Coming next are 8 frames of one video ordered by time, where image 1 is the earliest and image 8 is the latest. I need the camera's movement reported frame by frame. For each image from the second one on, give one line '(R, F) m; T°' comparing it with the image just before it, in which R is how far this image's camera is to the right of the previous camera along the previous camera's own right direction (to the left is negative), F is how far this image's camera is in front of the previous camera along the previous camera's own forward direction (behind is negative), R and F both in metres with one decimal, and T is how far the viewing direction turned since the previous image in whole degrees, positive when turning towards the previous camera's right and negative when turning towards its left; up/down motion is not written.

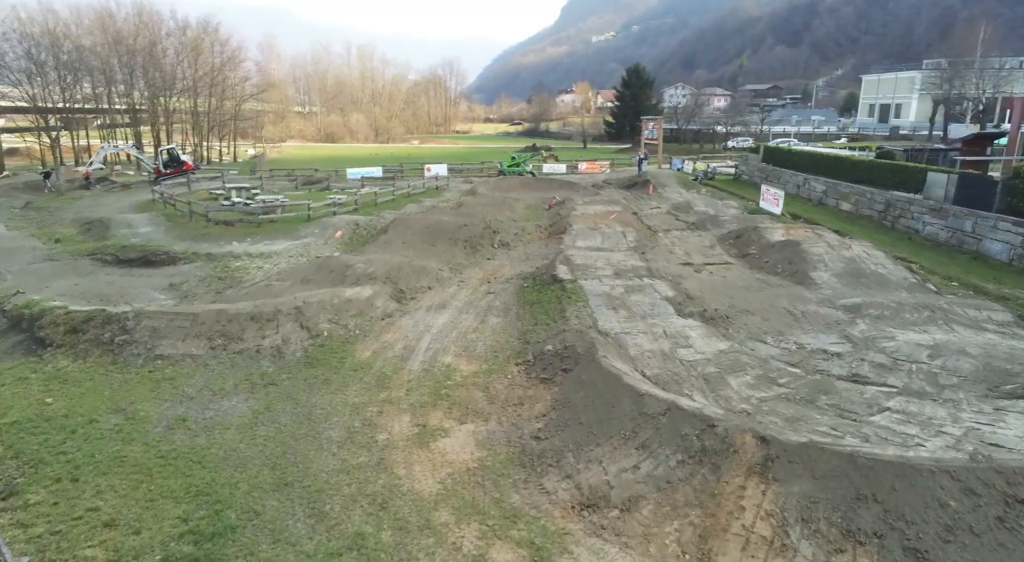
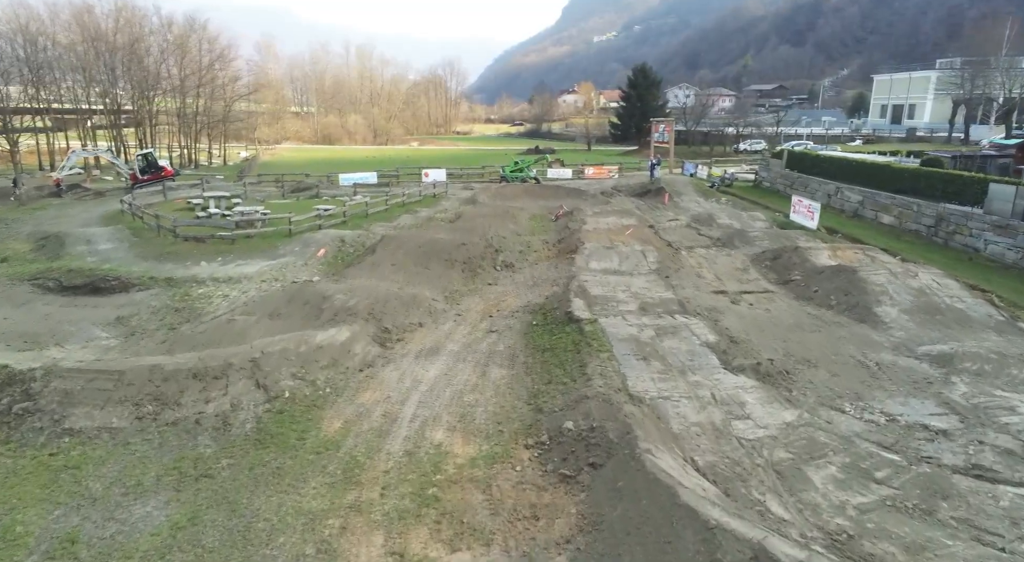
(-0.1, +2.7) m; 0°
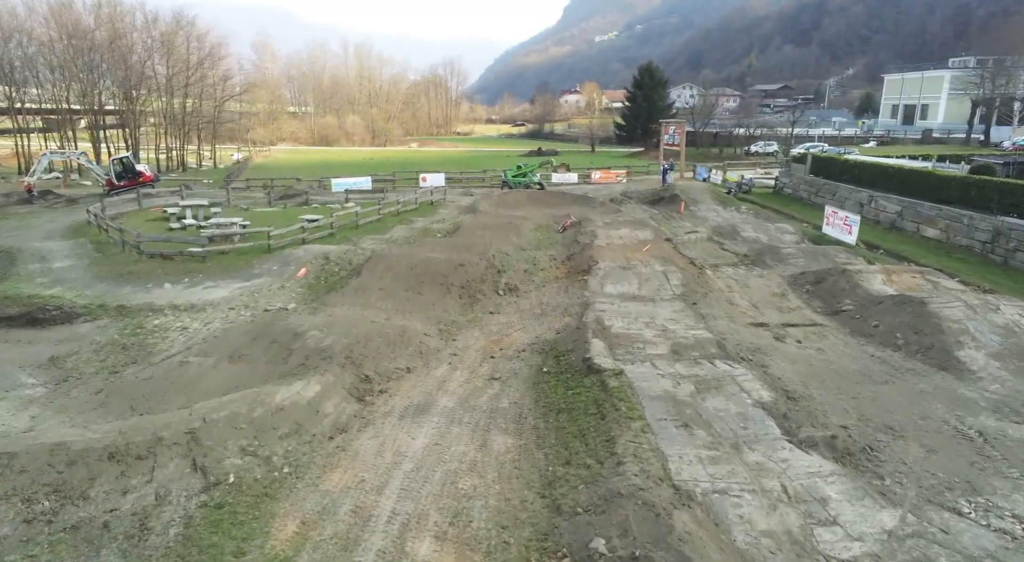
(-0.1, +2.4) m; 0°
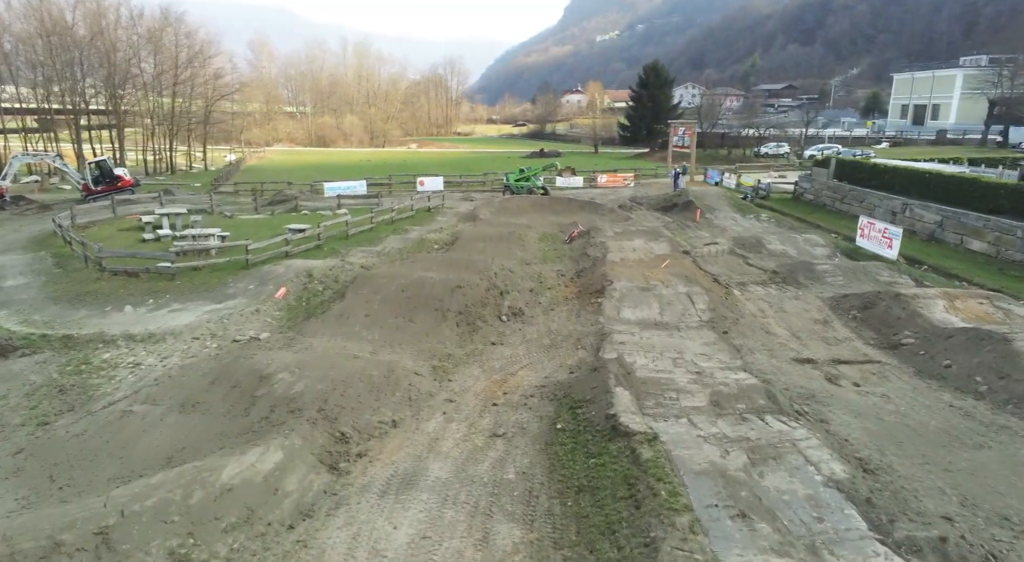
(-0.1, +2.1) m; 0°
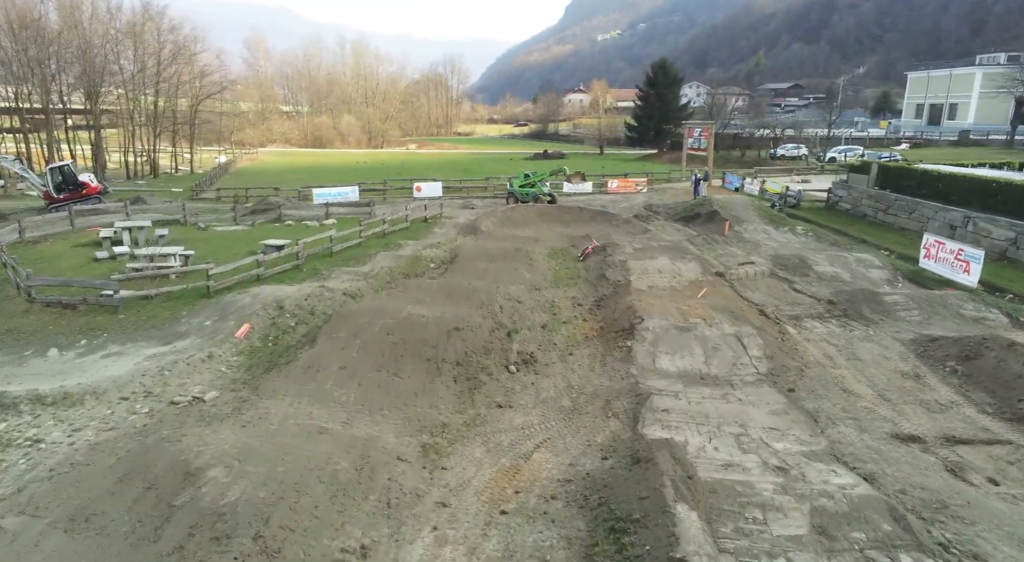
(-0.2, +2.9) m; 0°
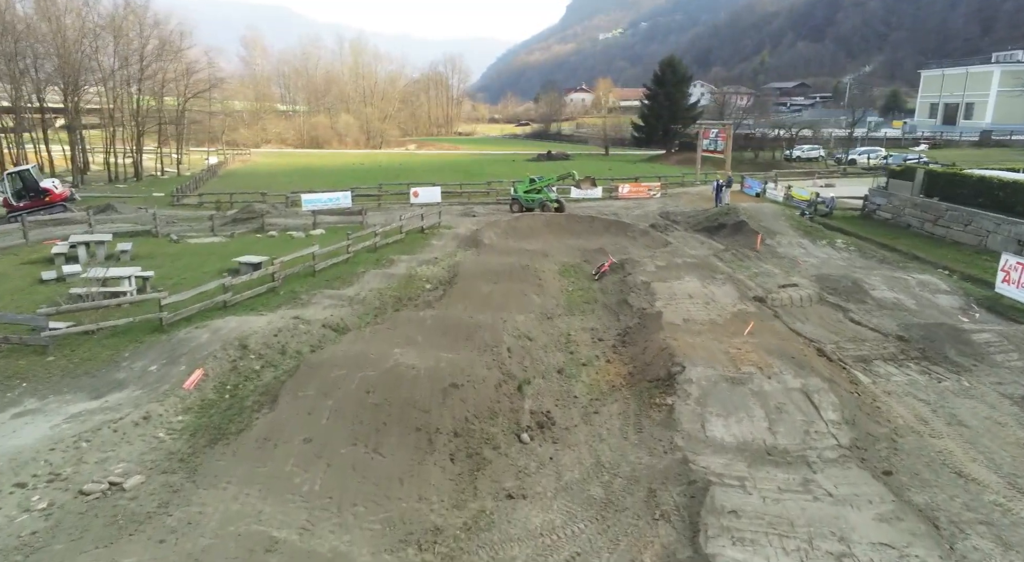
(-0.2, +2.6) m; 0°
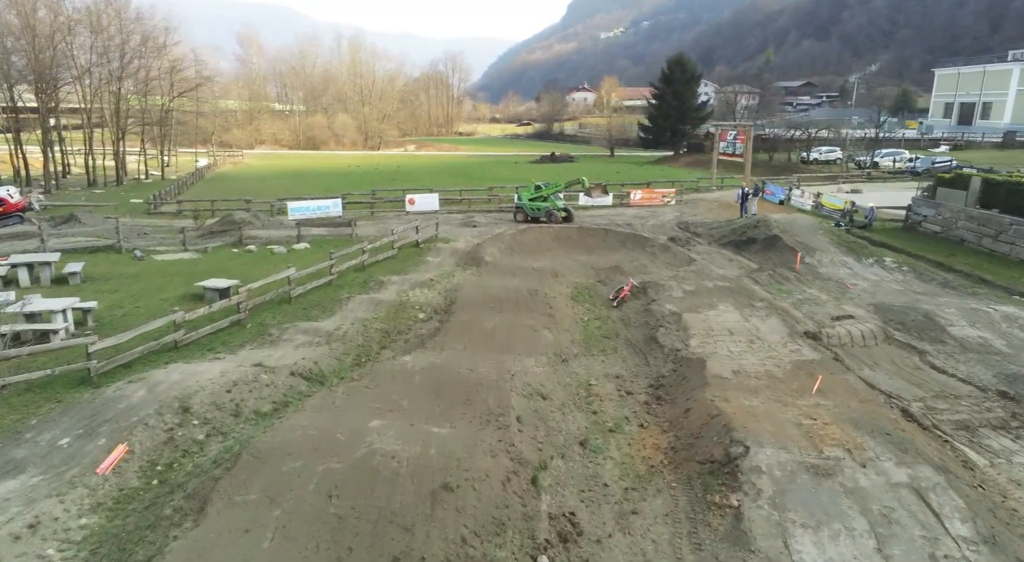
(-0.2, +2.6) m; 0°
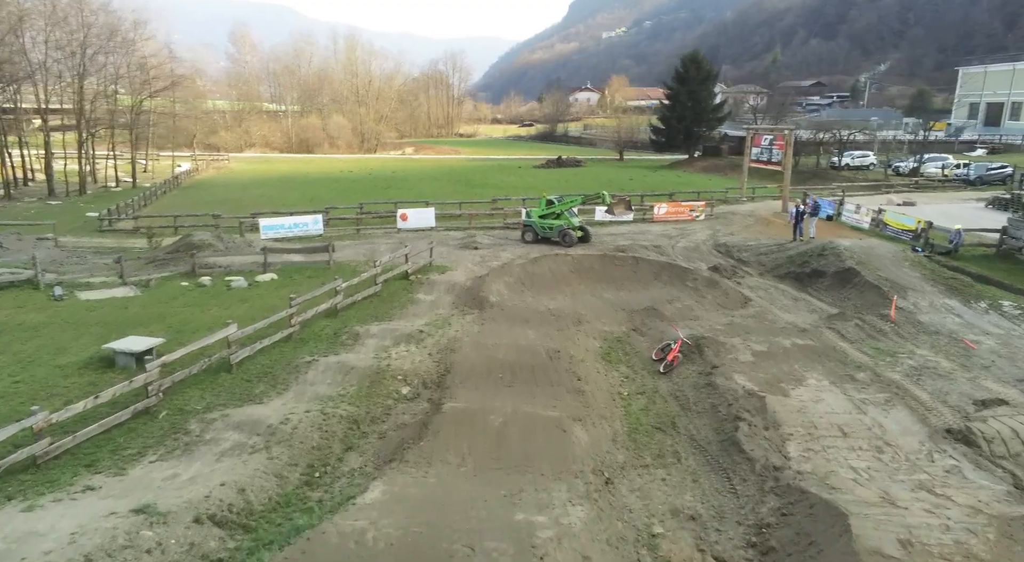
(-0.3, +4.3) m; 0°
